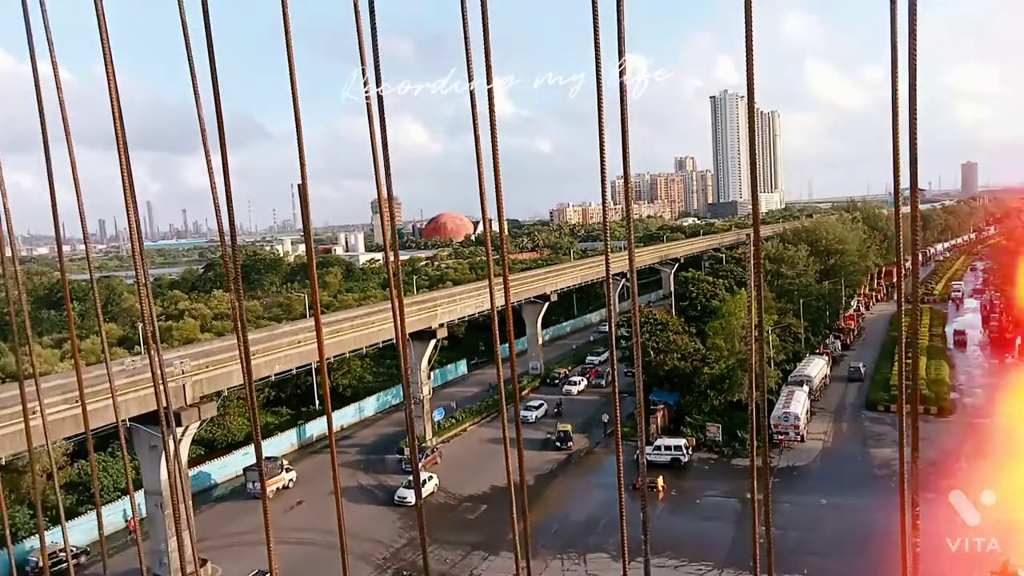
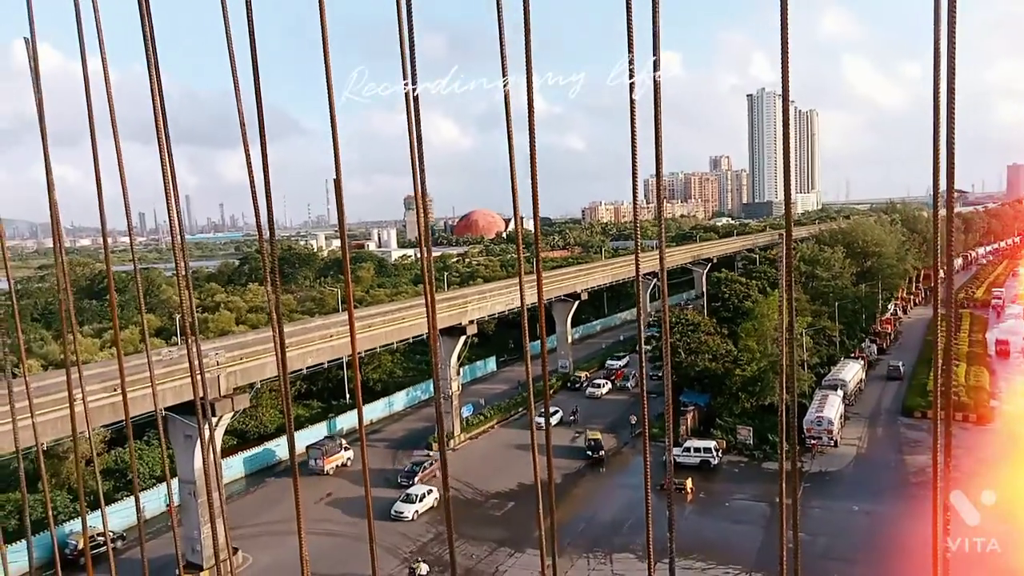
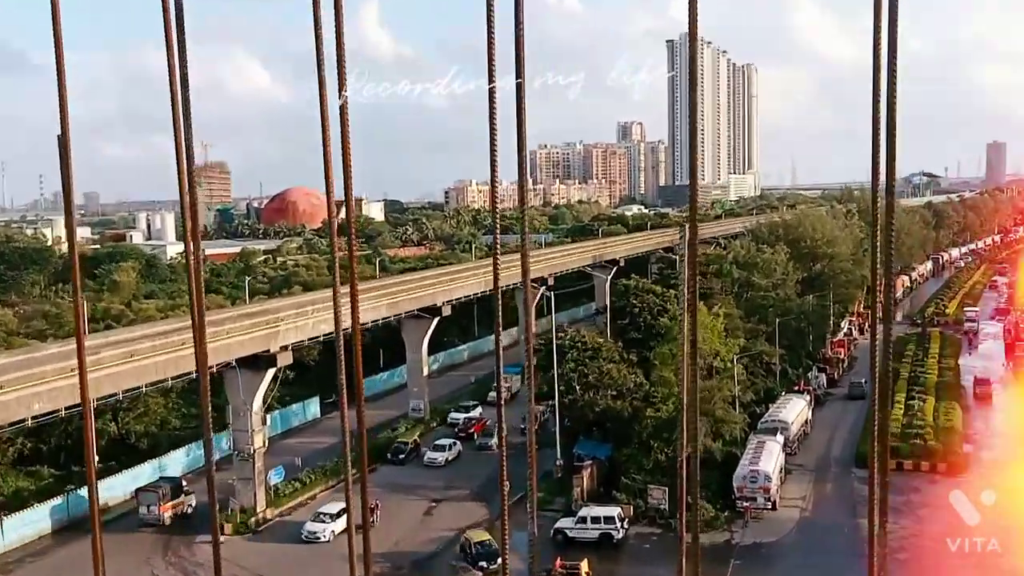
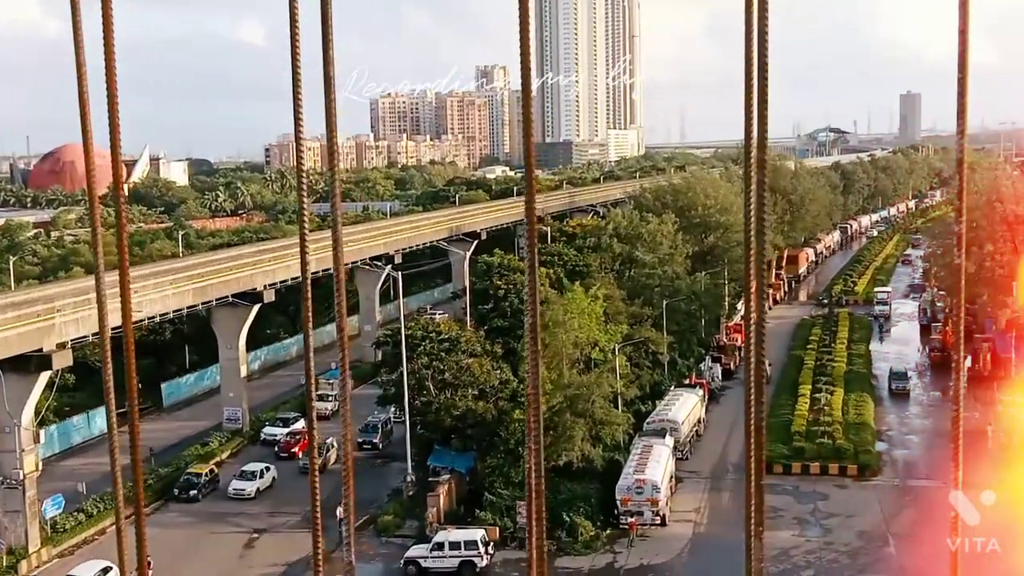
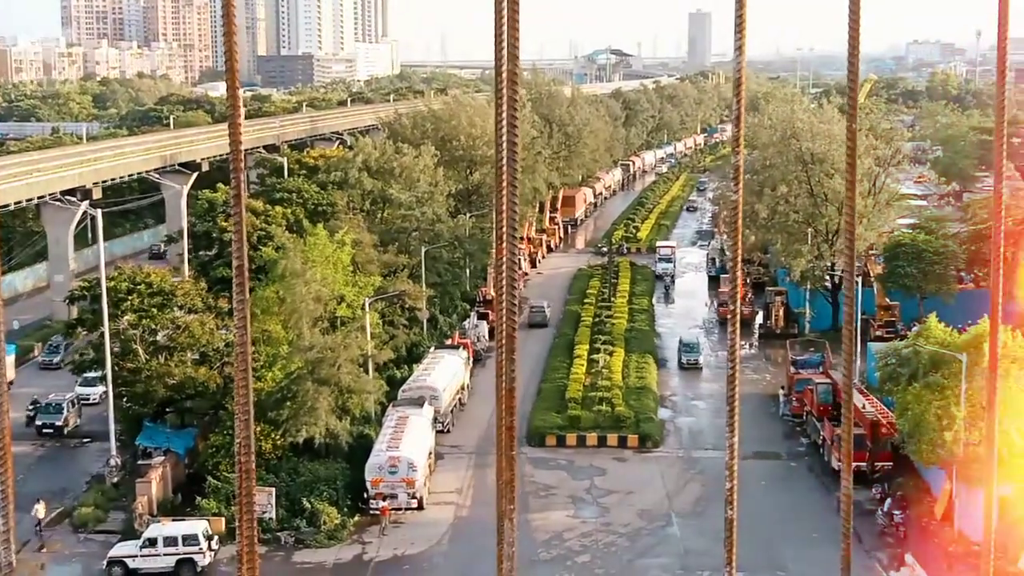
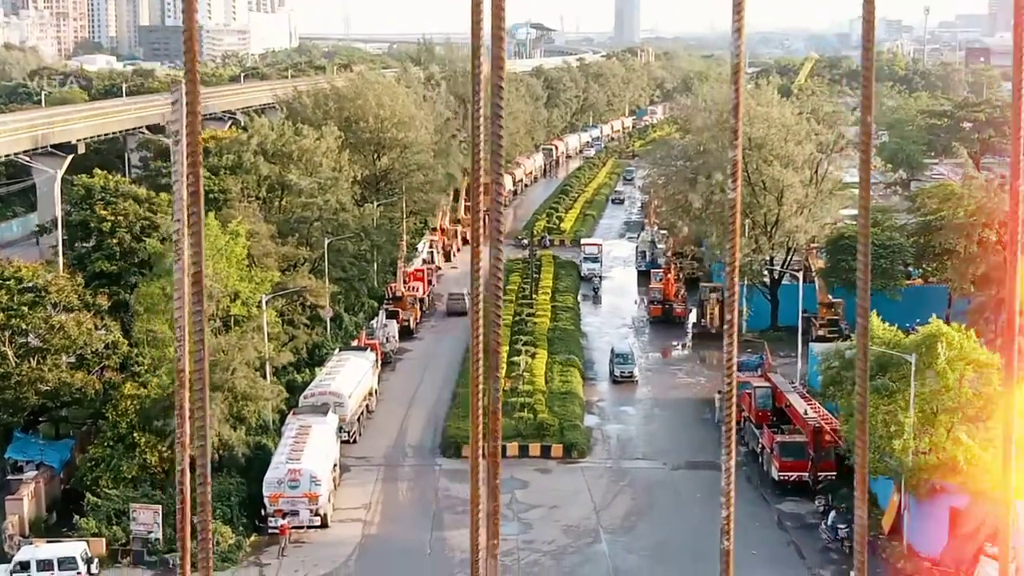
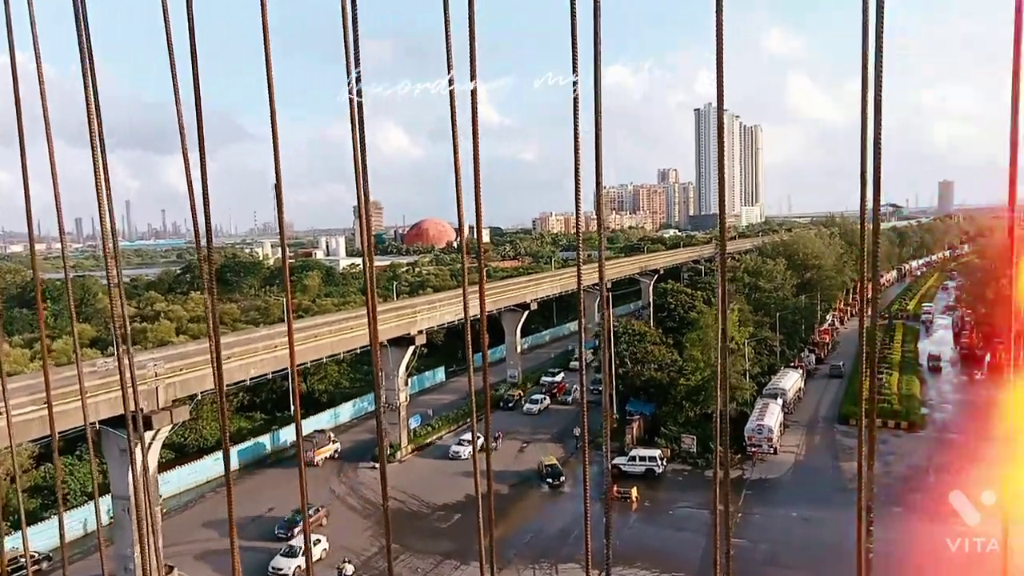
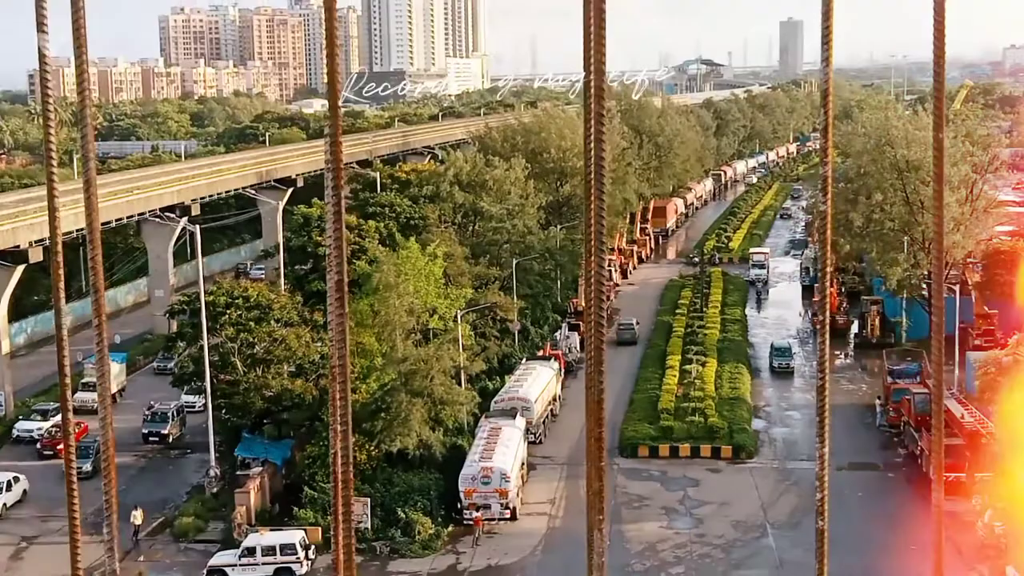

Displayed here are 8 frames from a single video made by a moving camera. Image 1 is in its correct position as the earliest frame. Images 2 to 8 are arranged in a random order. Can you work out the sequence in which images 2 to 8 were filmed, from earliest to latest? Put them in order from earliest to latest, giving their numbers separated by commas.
2, 7, 3, 4, 8, 5, 6
